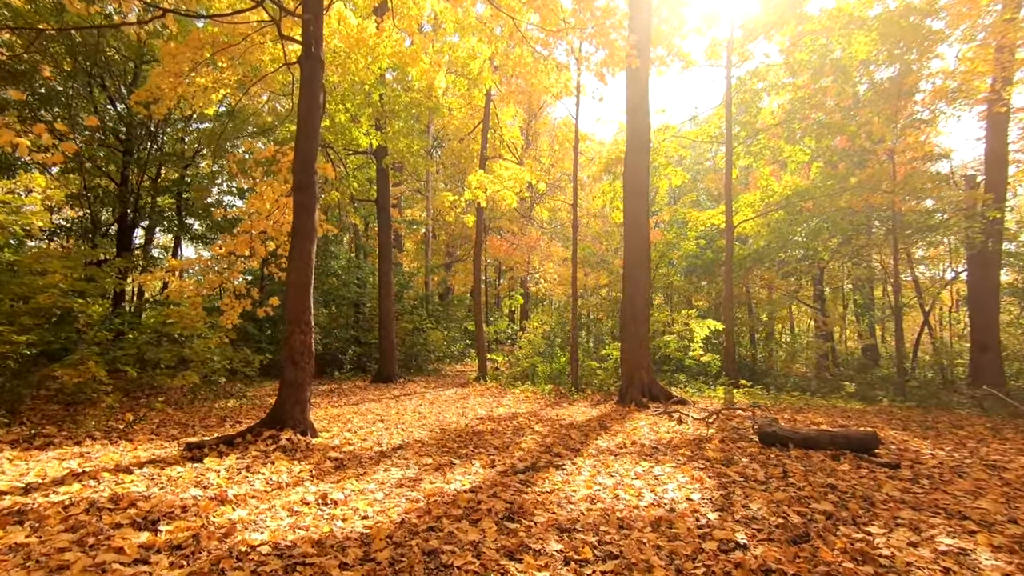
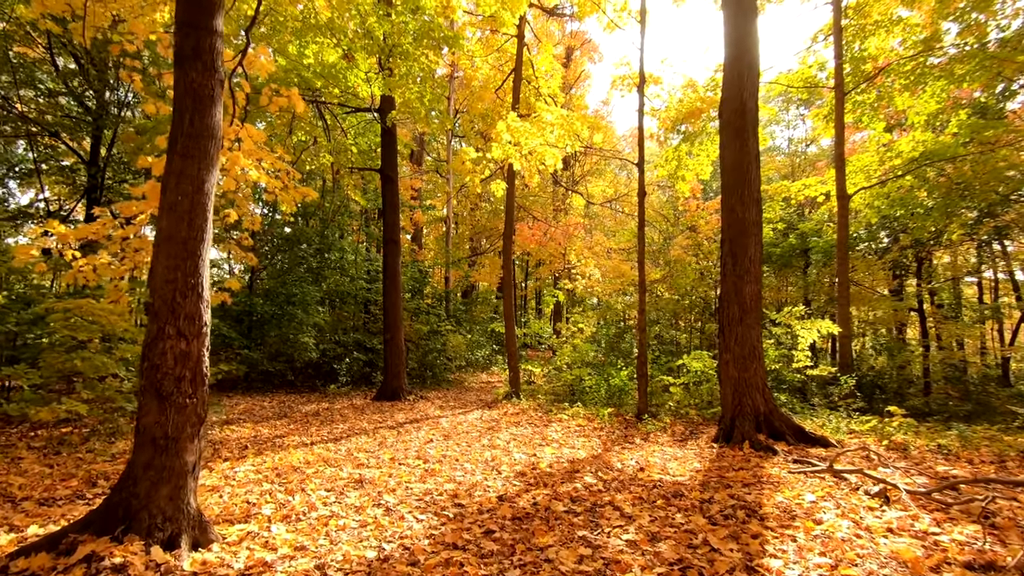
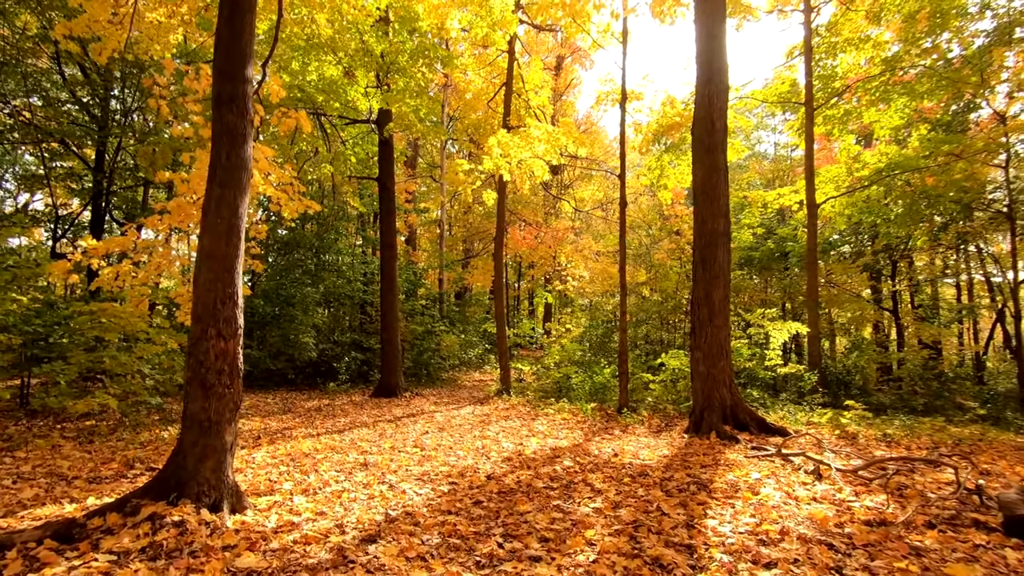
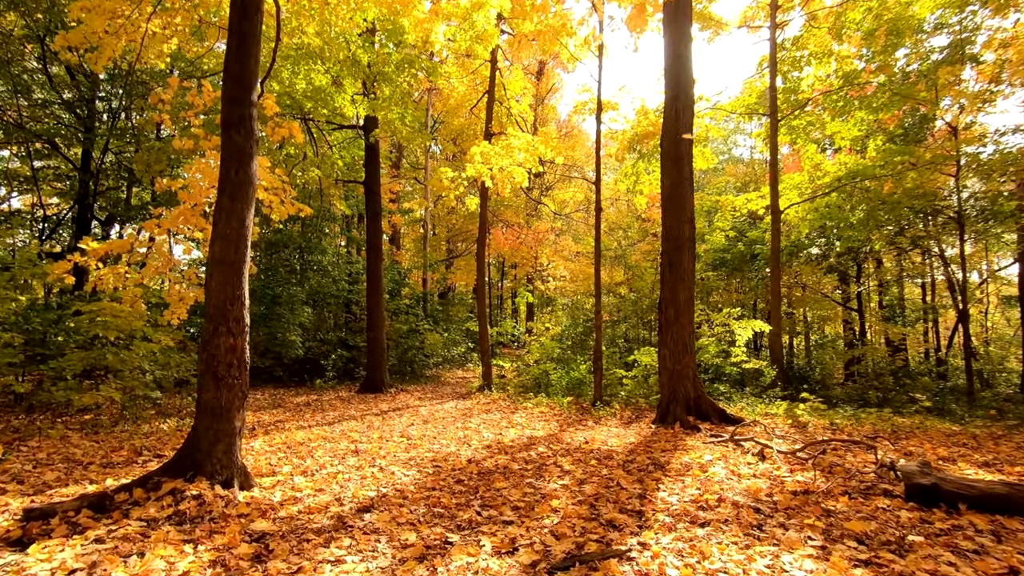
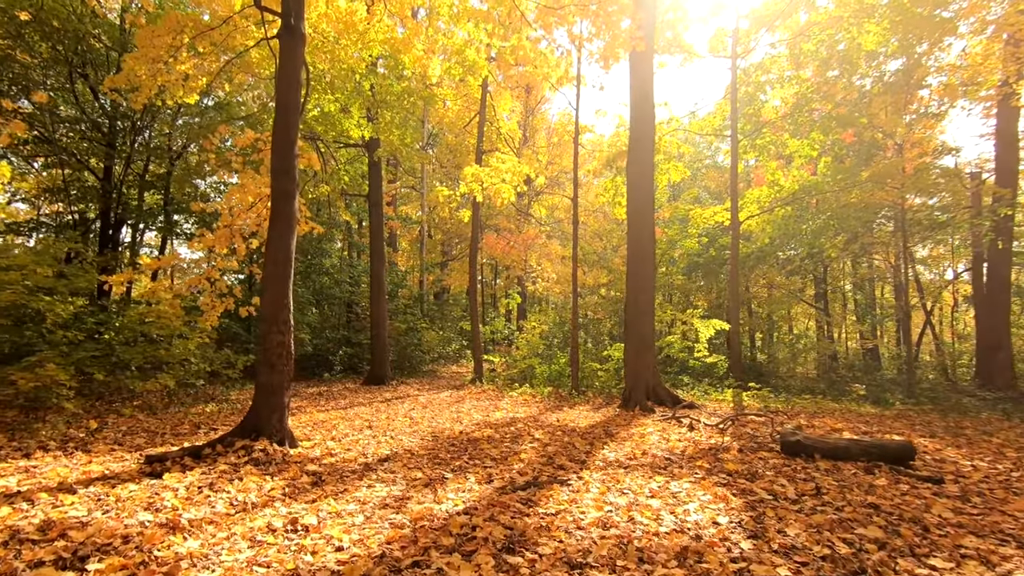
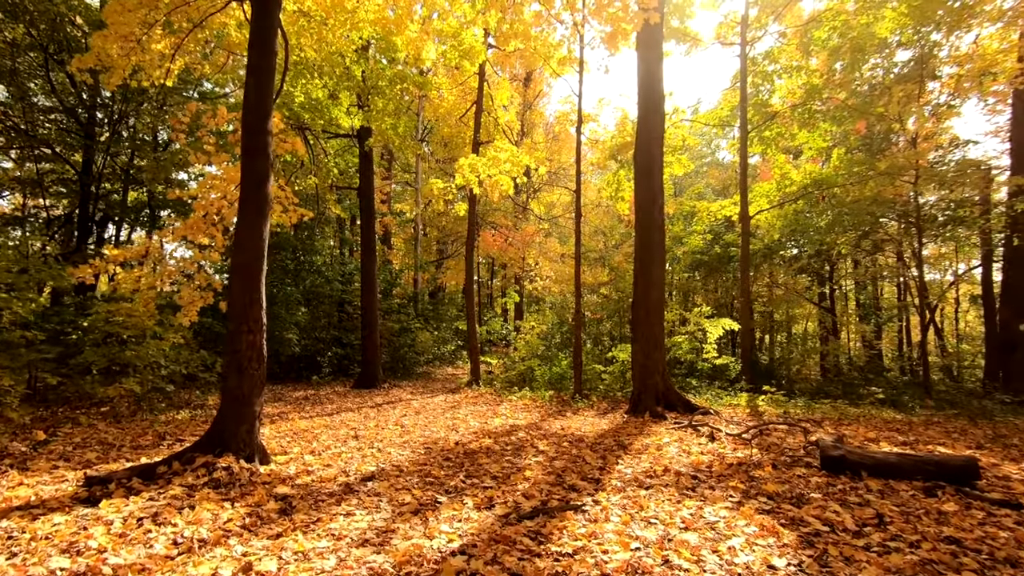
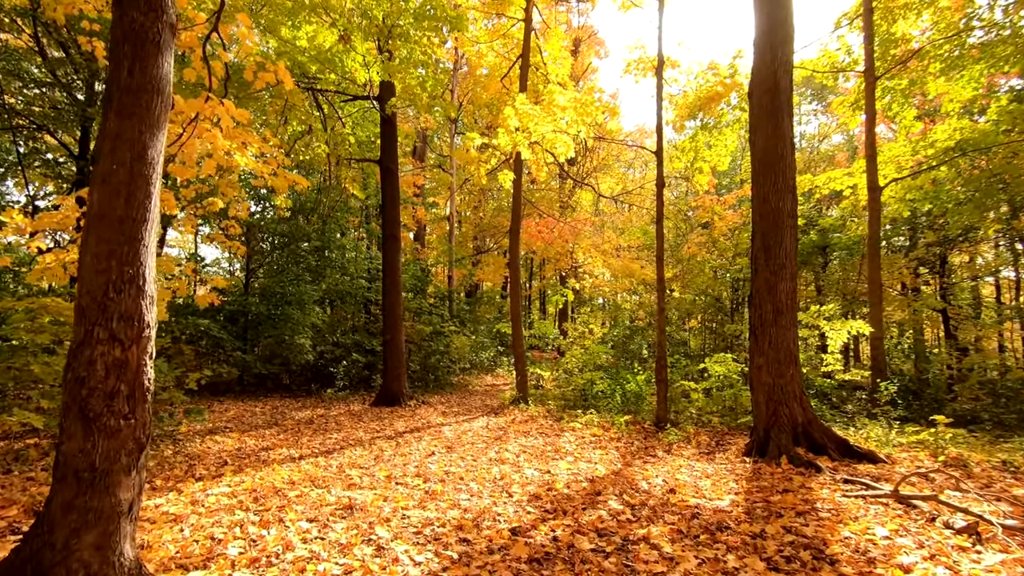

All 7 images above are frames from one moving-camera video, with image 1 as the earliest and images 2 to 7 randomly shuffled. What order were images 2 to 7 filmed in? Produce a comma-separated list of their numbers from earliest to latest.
5, 6, 4, 3, 2, 7
